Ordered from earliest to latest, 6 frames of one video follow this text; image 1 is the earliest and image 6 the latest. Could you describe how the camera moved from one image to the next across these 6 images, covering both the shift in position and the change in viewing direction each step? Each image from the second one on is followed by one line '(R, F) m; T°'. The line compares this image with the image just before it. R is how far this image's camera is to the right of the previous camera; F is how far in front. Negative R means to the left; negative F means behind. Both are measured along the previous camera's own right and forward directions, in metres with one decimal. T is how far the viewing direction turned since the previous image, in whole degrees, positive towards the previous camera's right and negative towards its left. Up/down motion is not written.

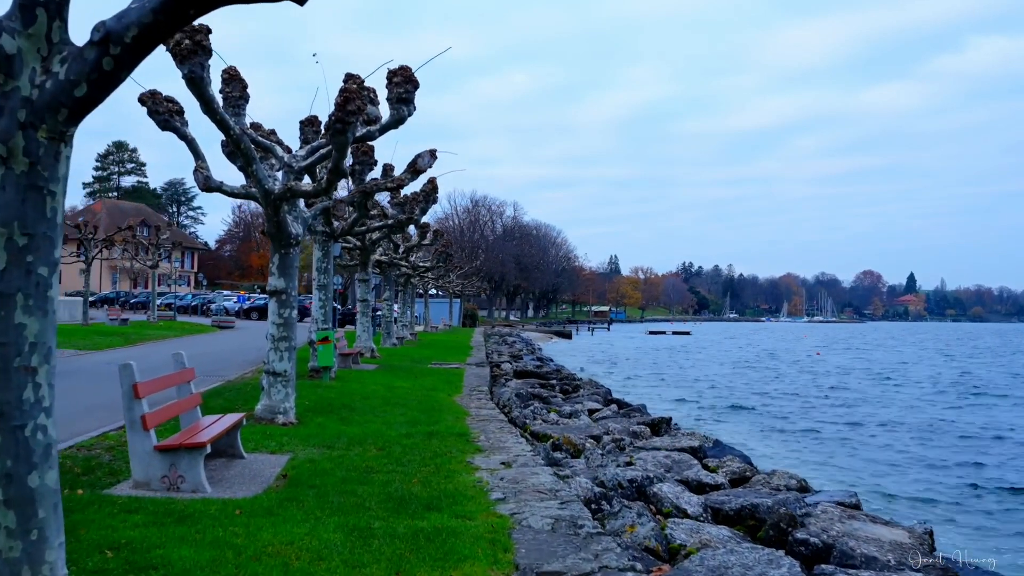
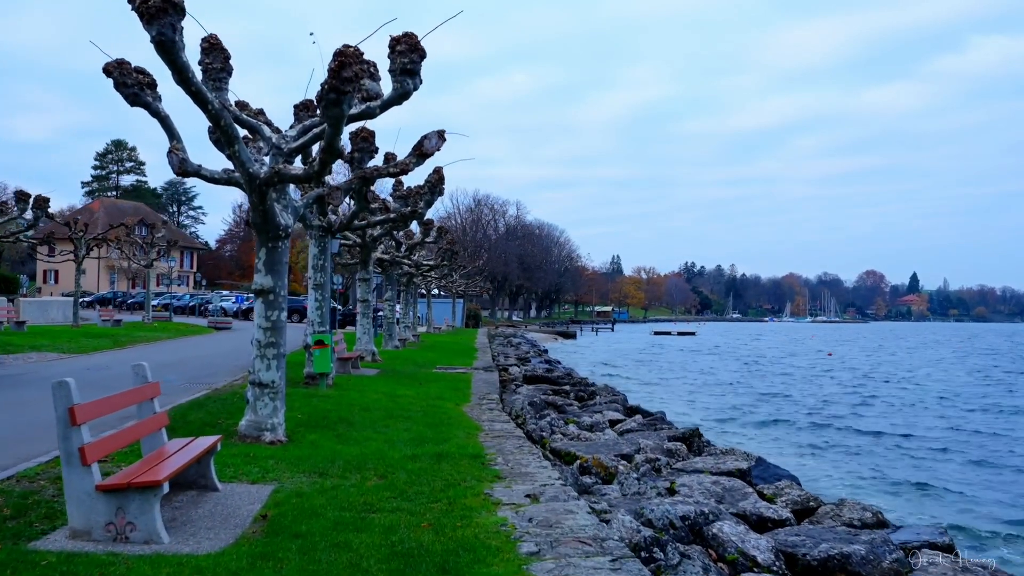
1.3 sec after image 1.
(-0.2, +1.6) m; 0°
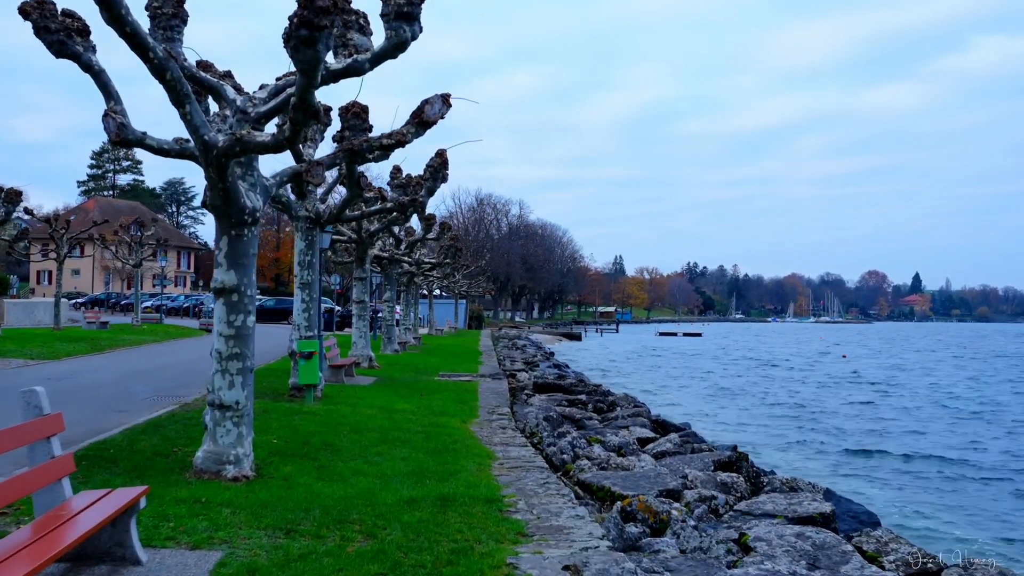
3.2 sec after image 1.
(-0.2, +2.1) m; 0°
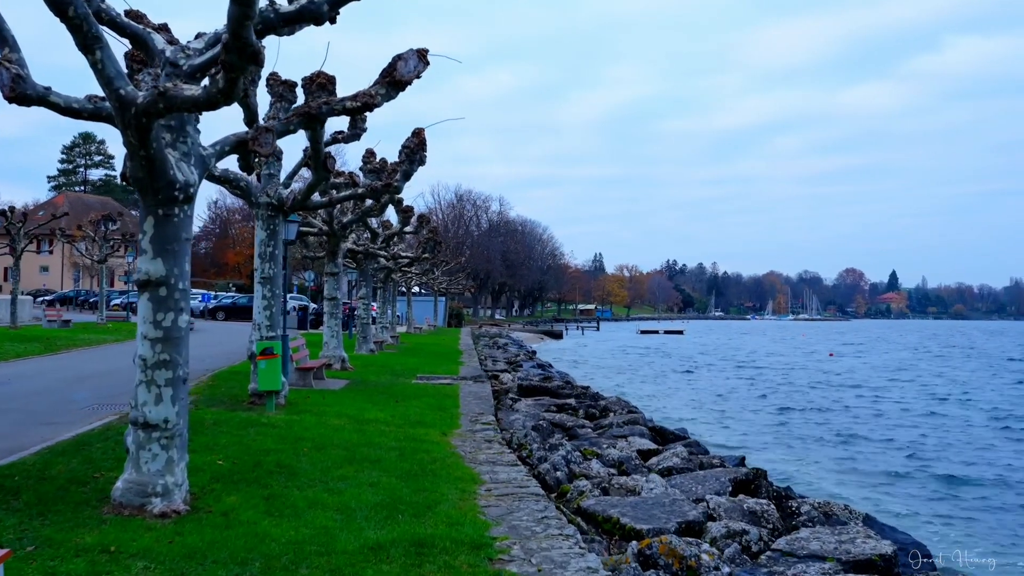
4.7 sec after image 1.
(-0.1, +1.6) m; +1°
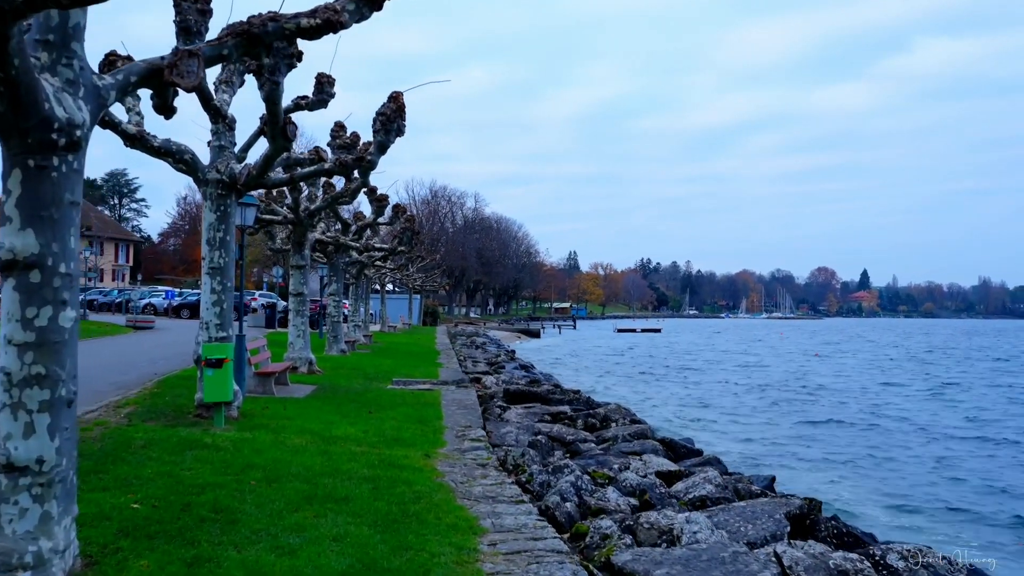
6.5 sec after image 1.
(-0.3, +2.1) m; +2°
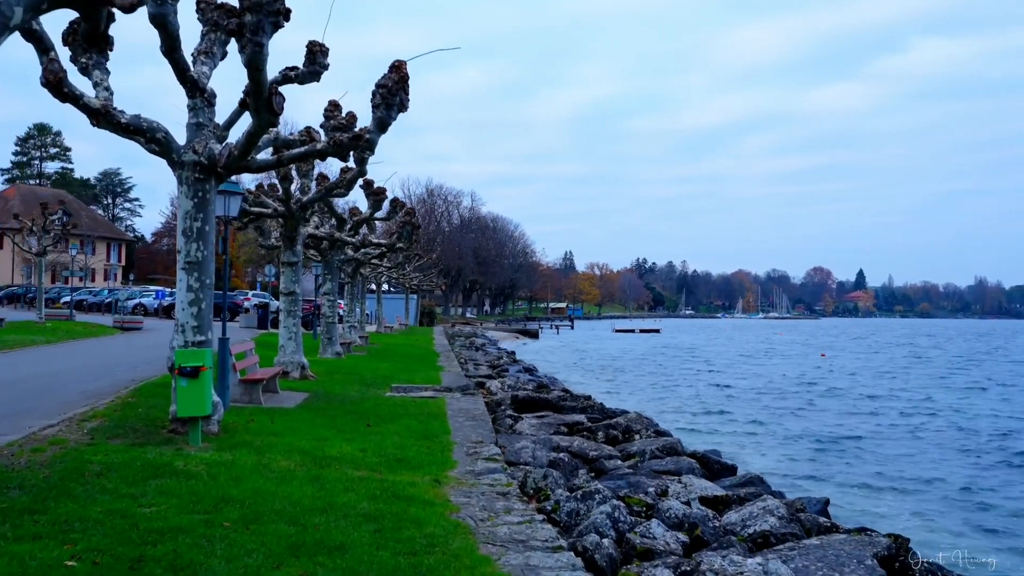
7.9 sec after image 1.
(-0.3, +1.5) m; 0°
